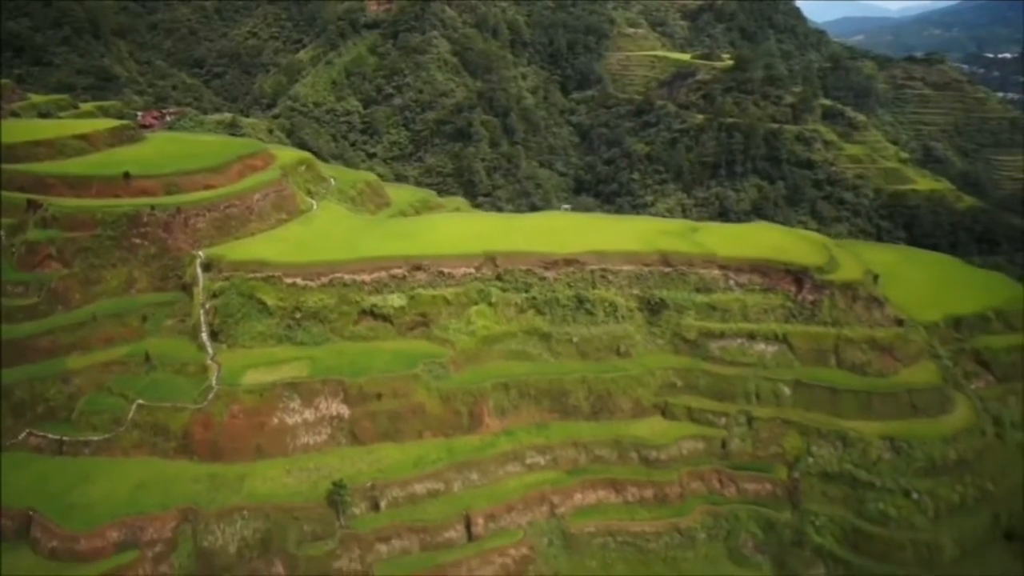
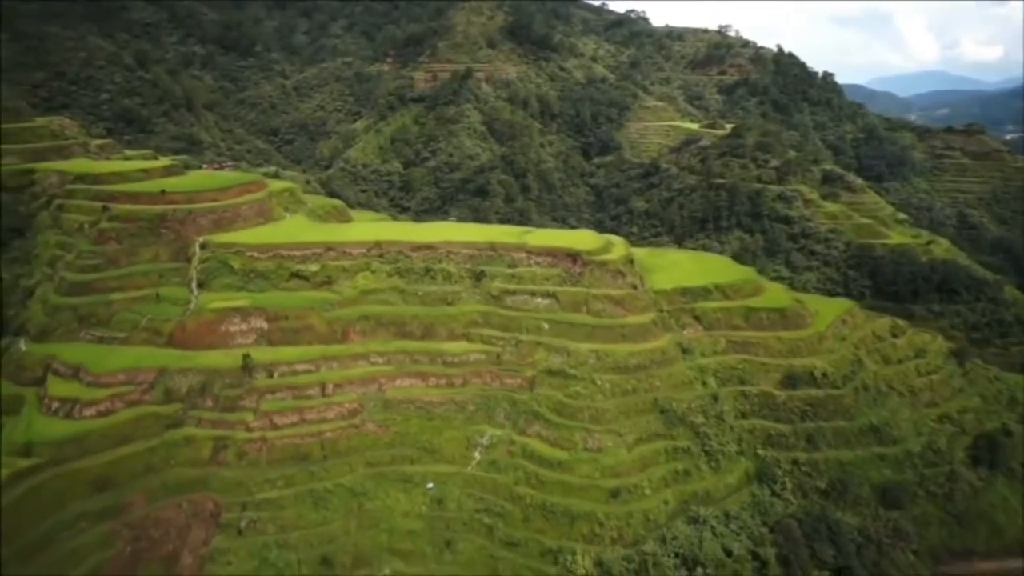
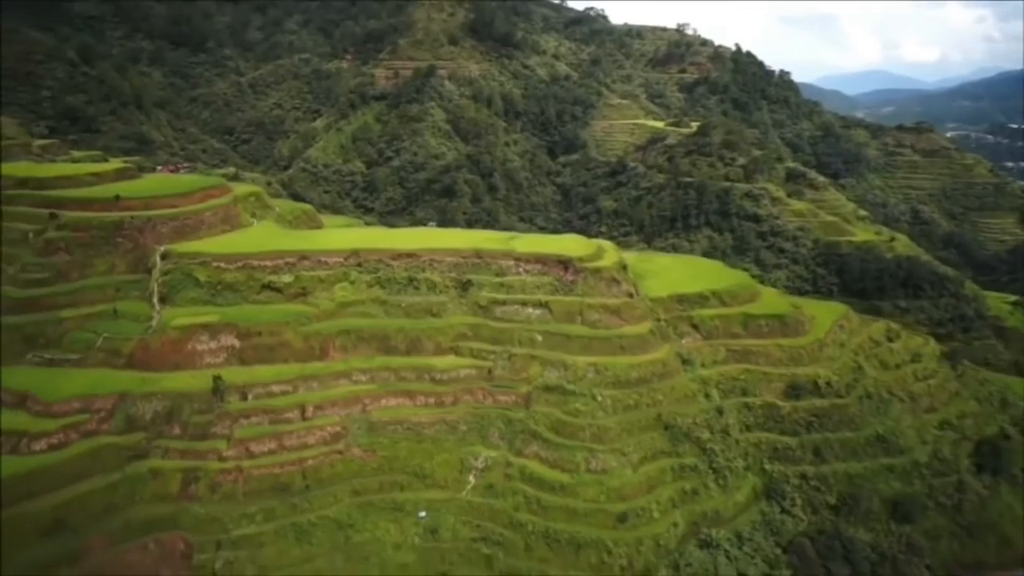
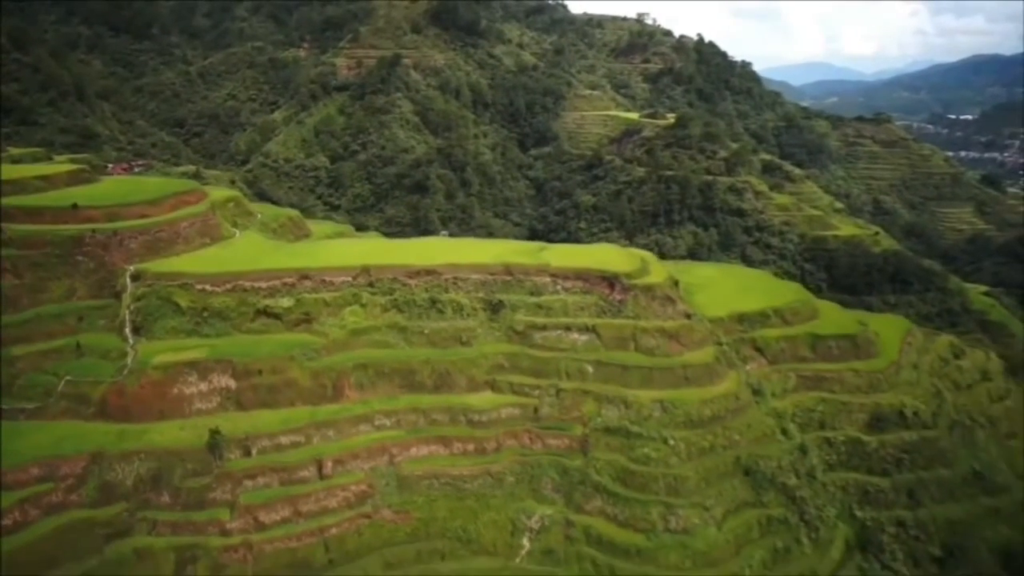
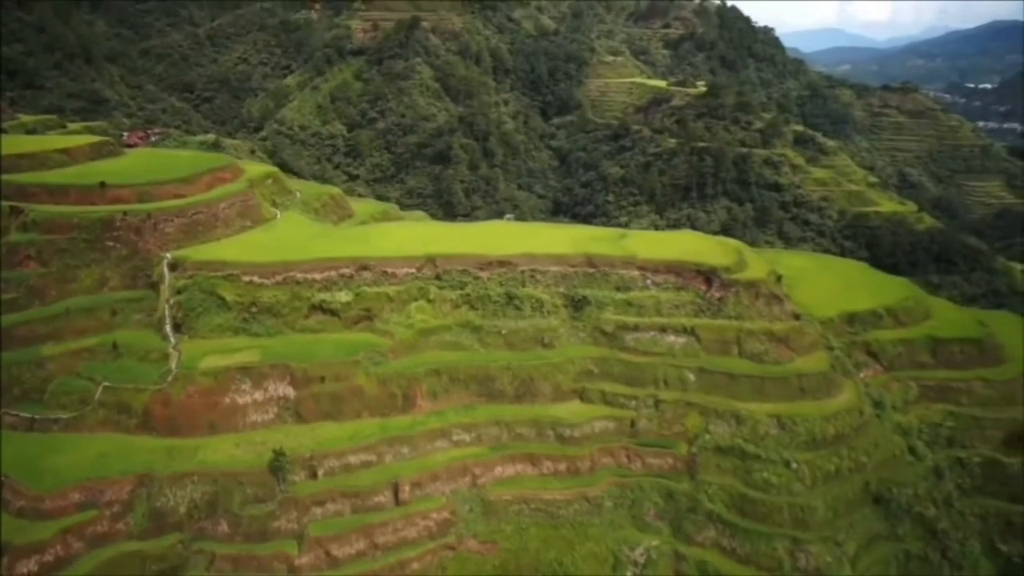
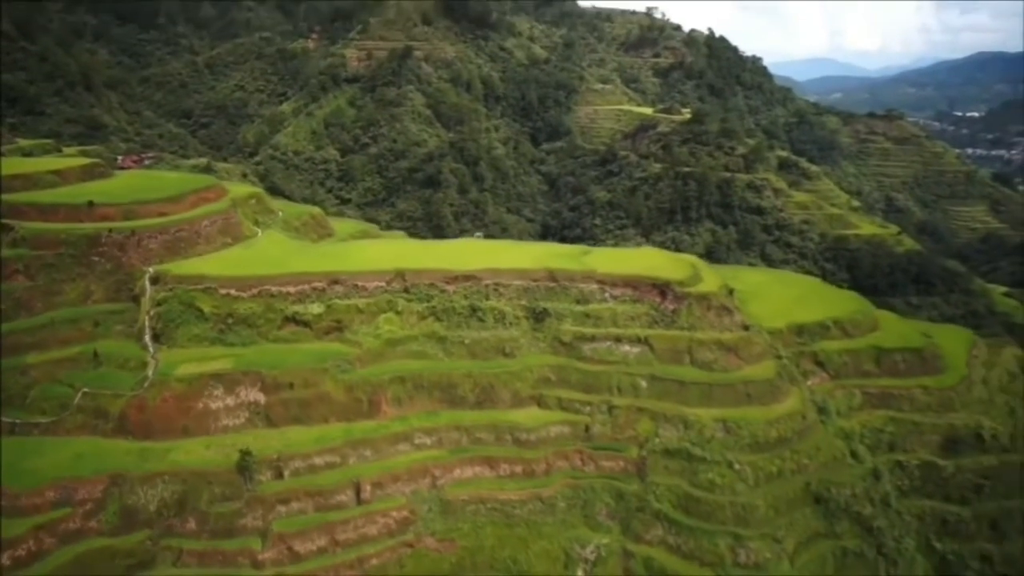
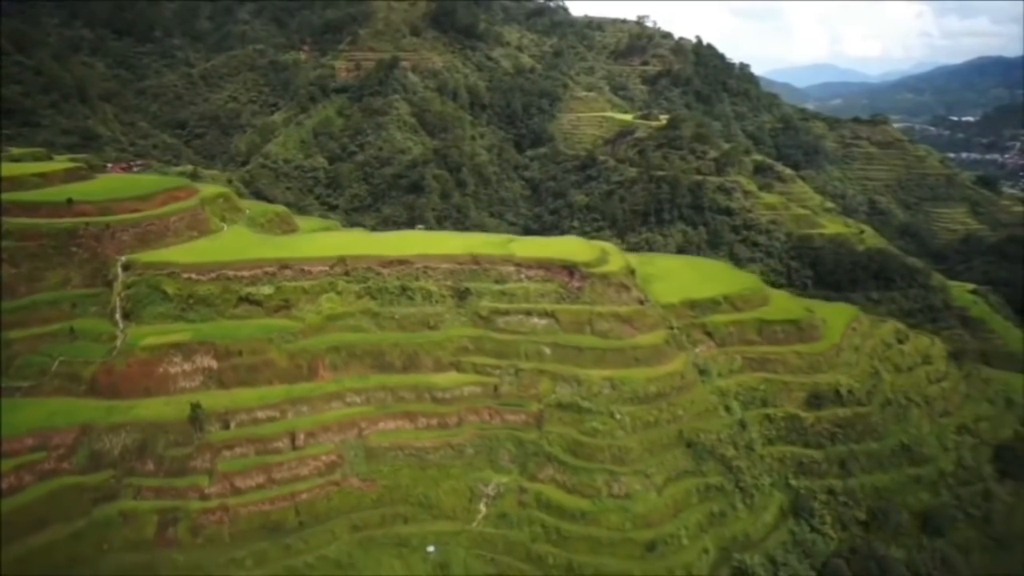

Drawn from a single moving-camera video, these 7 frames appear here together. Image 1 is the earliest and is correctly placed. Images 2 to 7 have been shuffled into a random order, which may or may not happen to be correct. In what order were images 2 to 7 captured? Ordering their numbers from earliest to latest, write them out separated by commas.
5, 6, 4, 7, 3, 2
